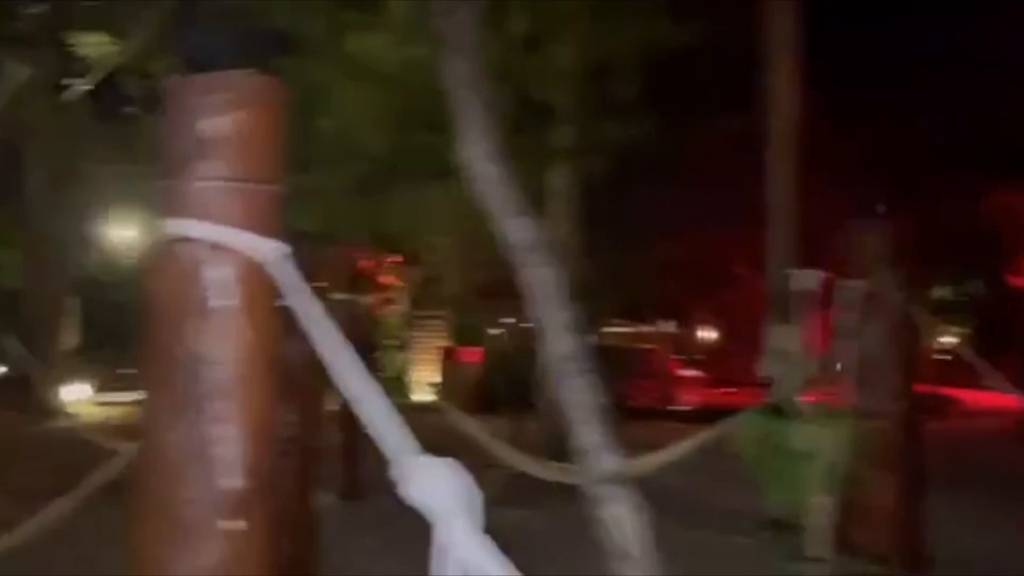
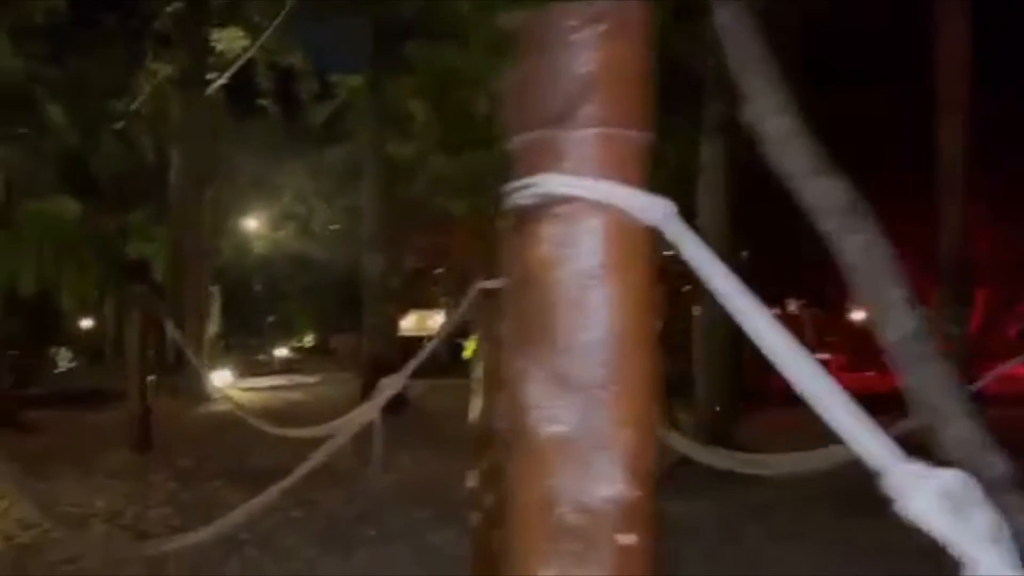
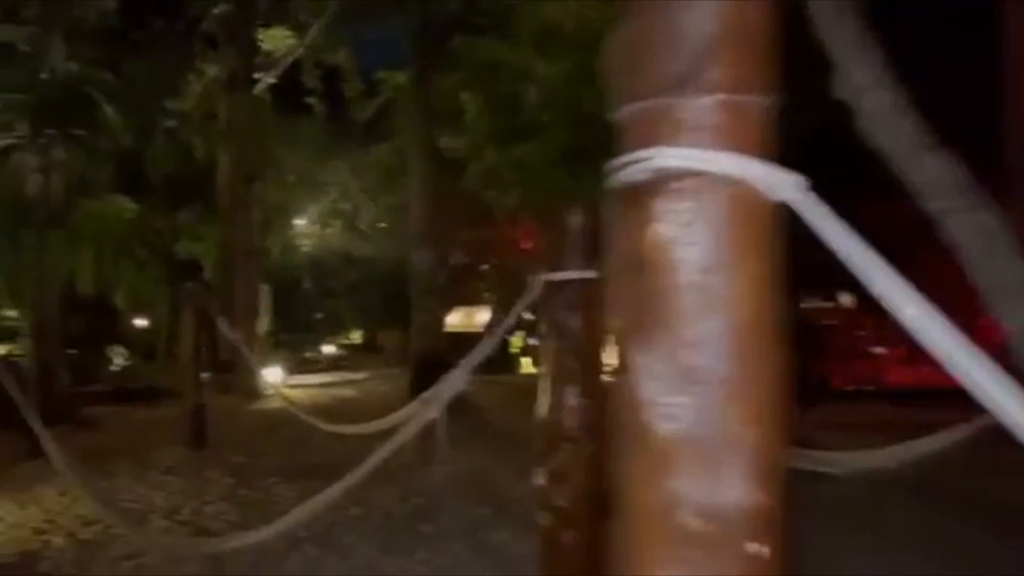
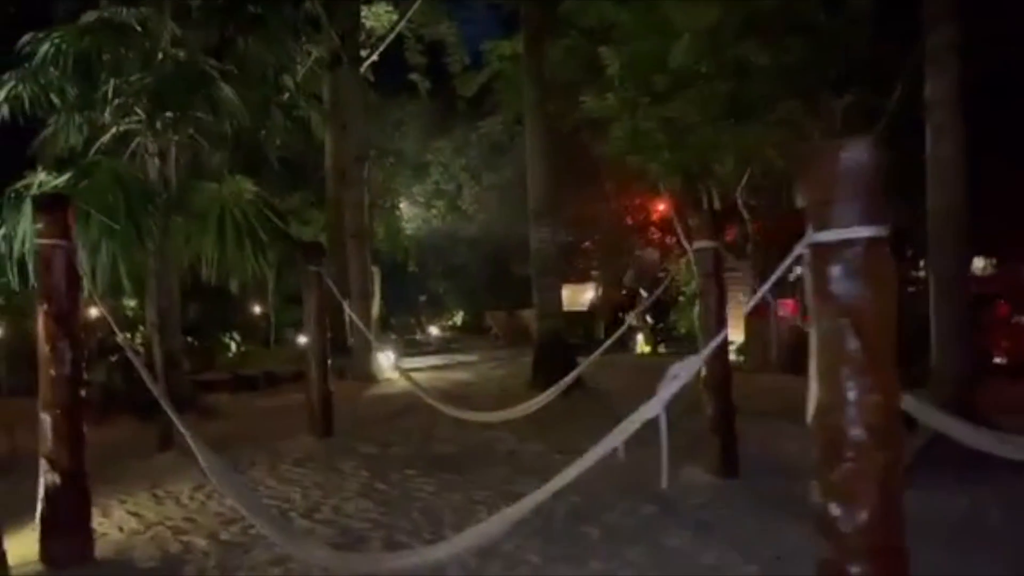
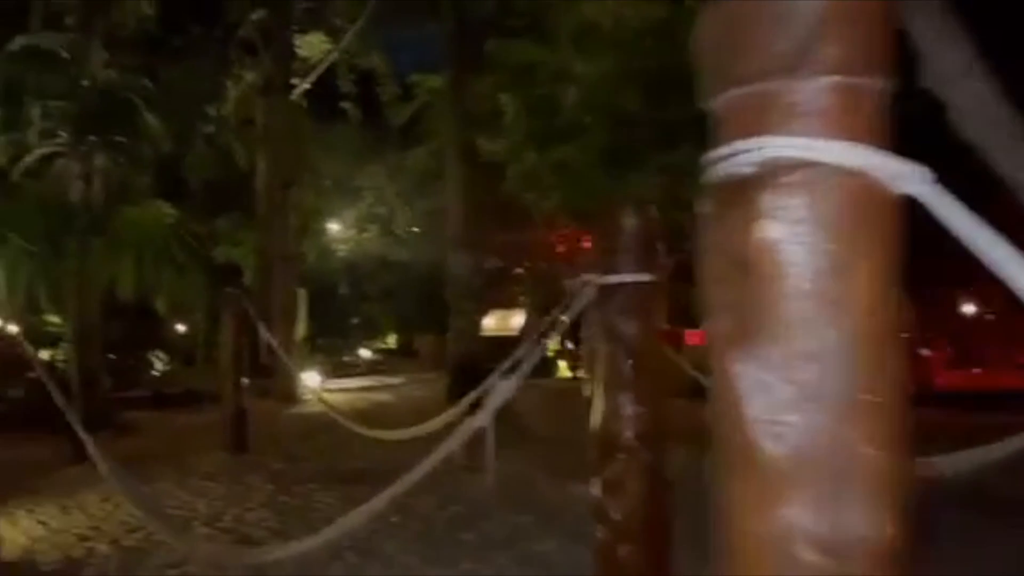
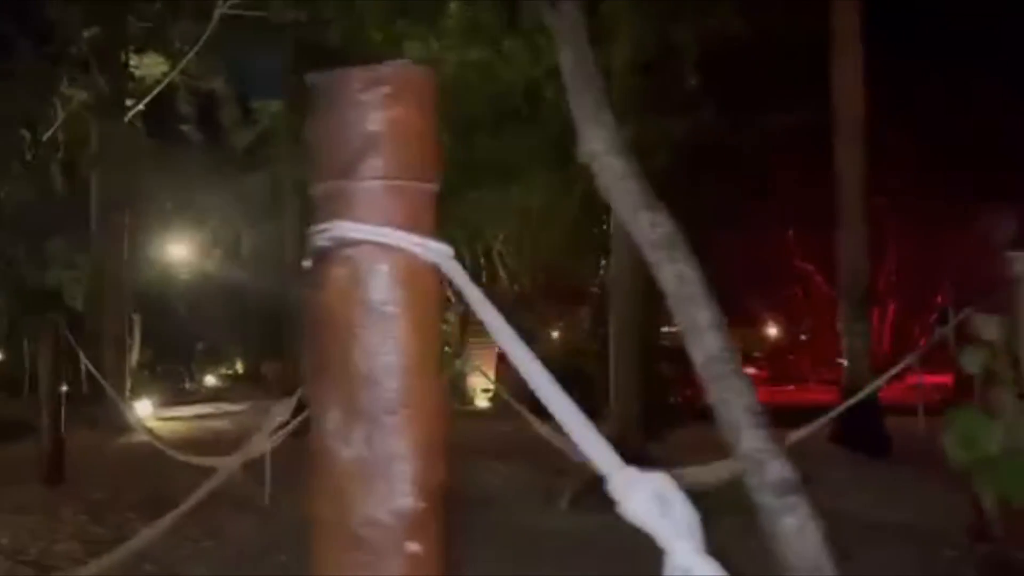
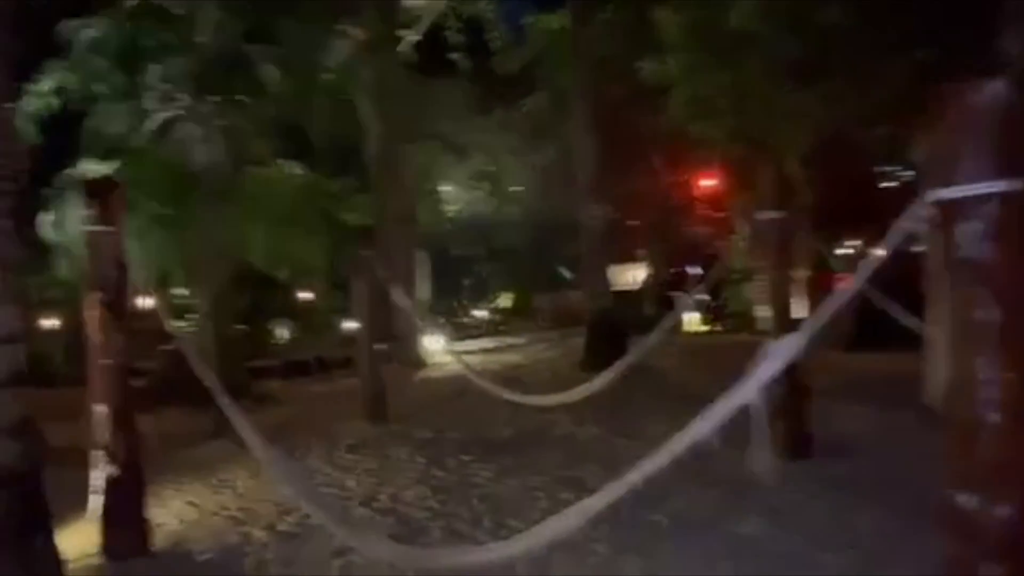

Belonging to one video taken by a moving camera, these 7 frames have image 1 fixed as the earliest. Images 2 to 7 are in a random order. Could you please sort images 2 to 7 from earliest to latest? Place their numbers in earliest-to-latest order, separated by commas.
6, 2, 3, 5, 4, 7
